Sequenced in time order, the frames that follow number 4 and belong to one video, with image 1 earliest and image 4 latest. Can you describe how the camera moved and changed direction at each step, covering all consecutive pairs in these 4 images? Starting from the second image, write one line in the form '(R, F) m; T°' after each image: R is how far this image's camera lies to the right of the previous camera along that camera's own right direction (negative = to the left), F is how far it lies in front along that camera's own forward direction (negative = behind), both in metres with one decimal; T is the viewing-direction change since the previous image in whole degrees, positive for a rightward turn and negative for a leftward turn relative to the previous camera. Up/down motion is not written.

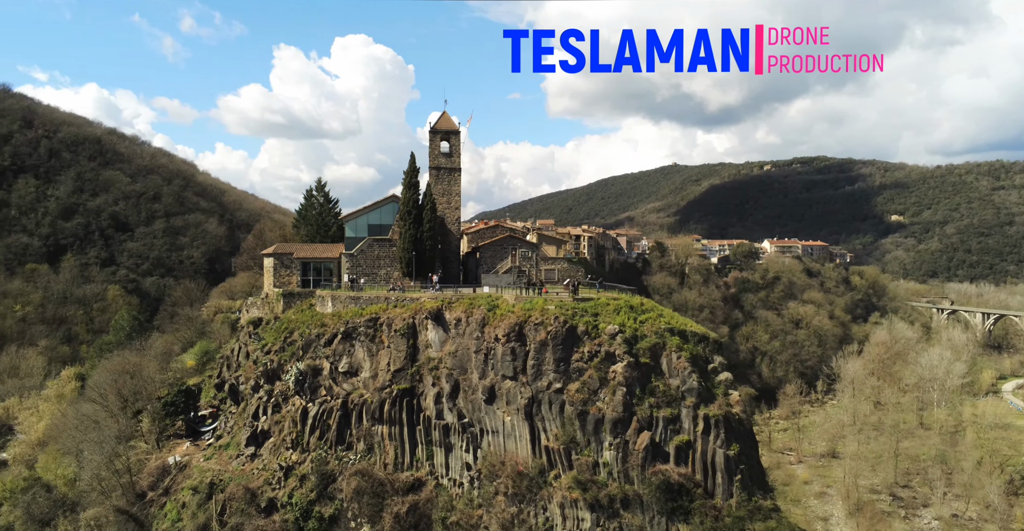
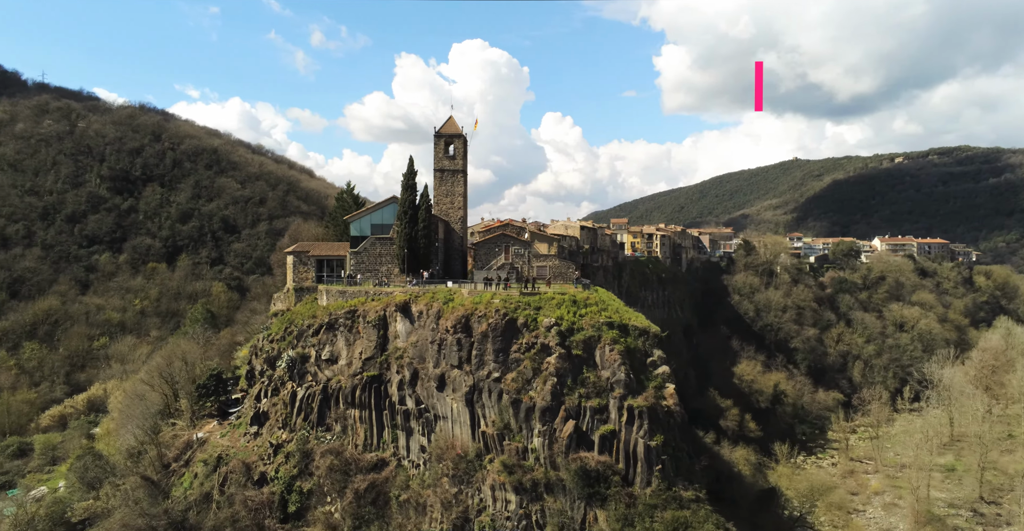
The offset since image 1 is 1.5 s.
(+4.2, -0.6) m; -9°
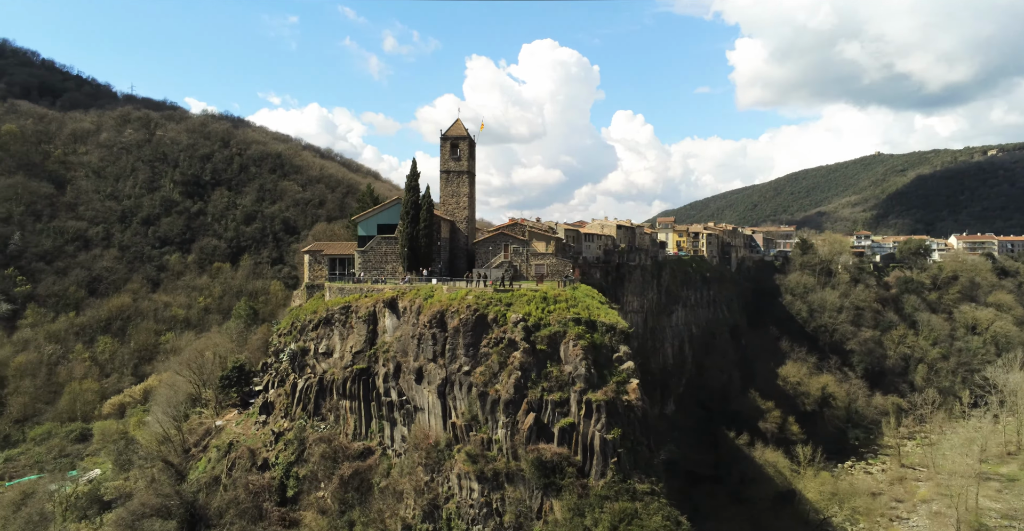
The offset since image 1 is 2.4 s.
(+2.5, -0.5) m; -6°
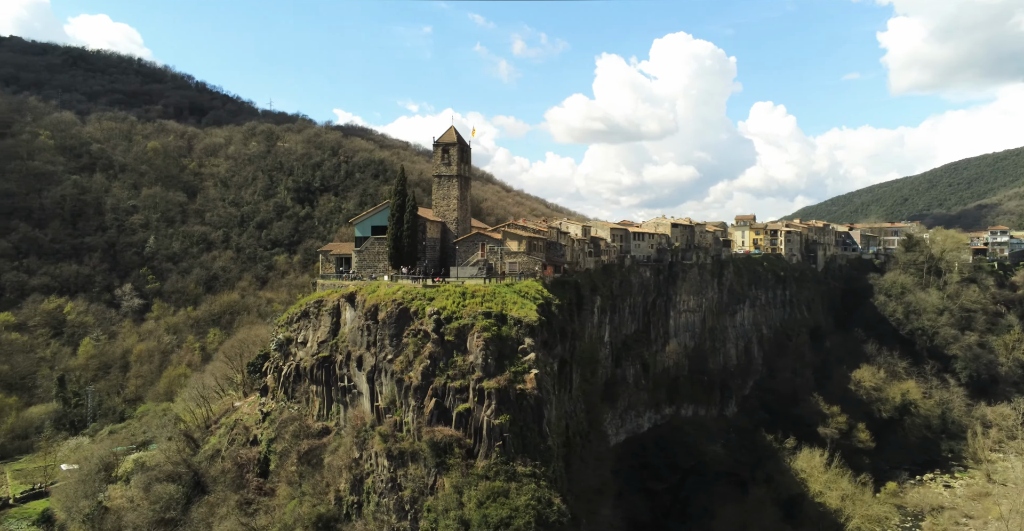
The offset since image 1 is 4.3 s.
(+5.7, -0.8) m; -10°
